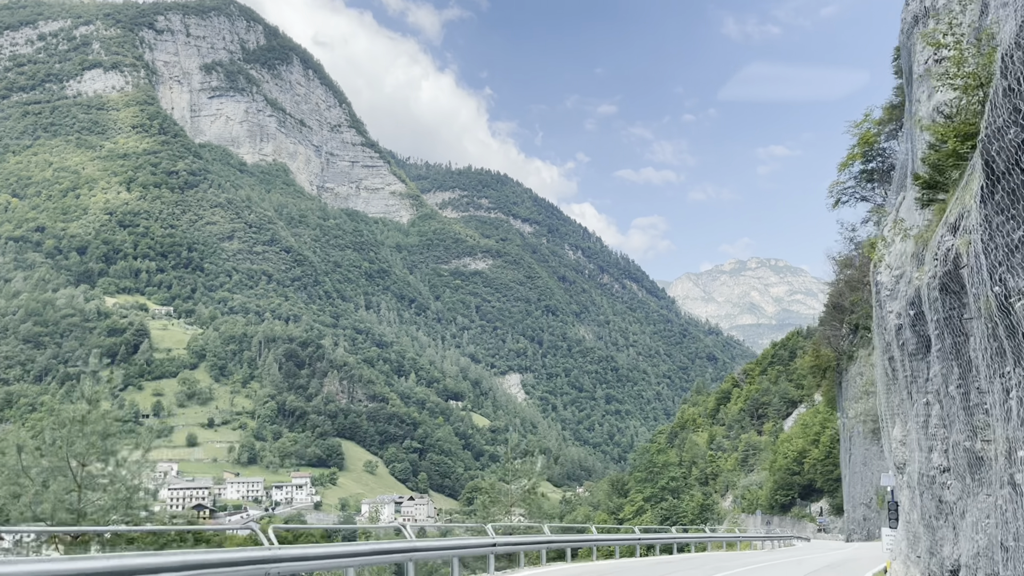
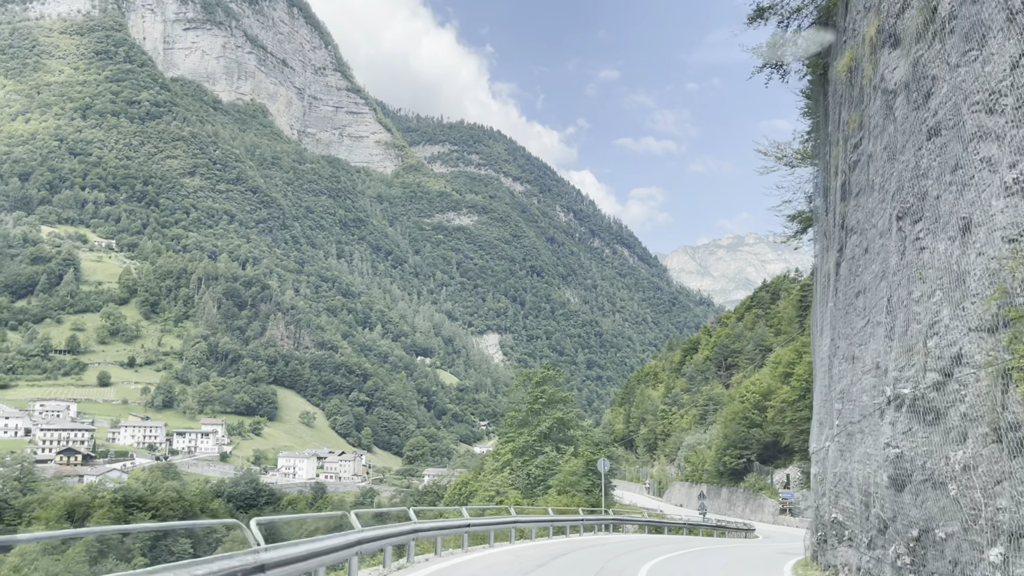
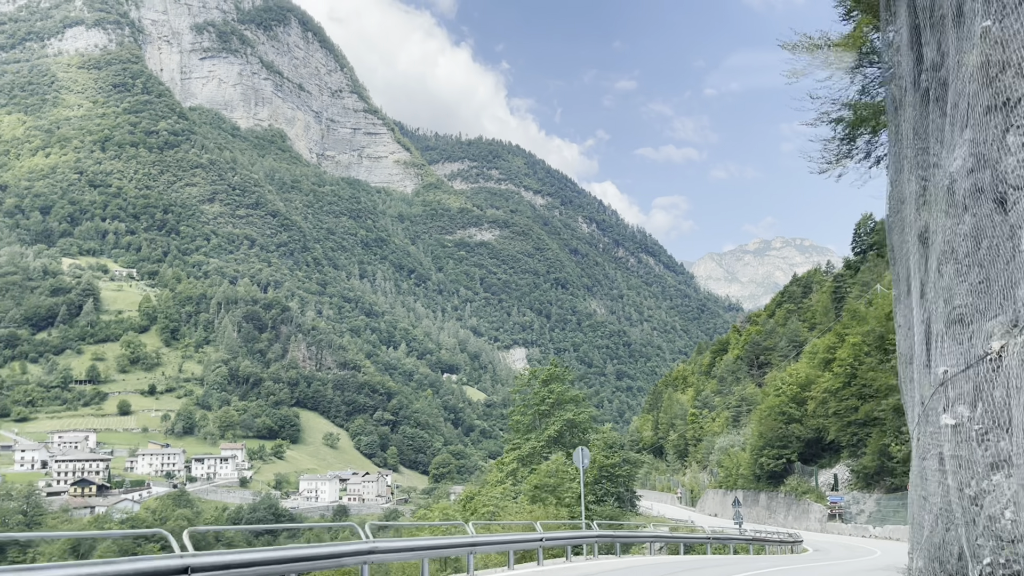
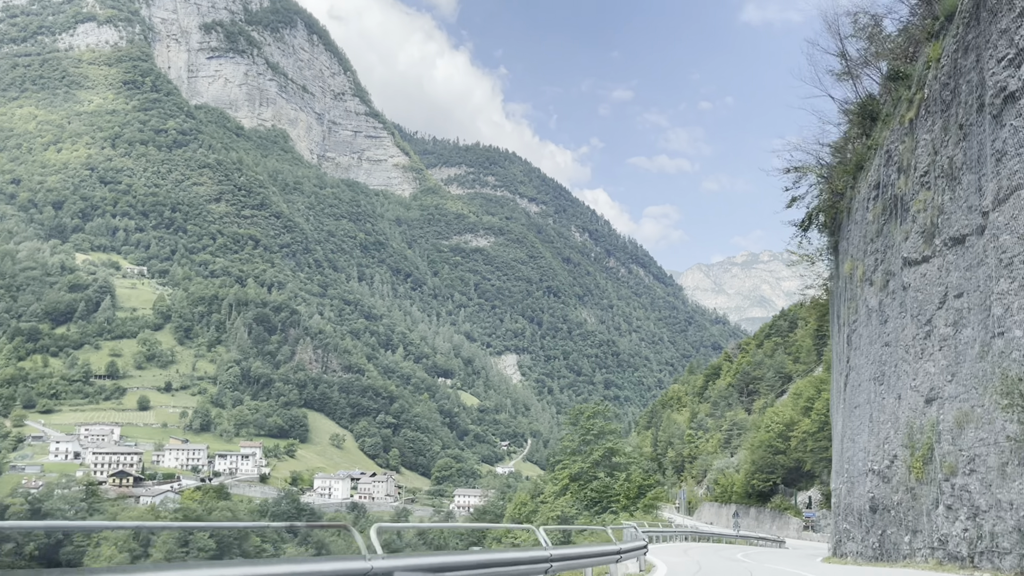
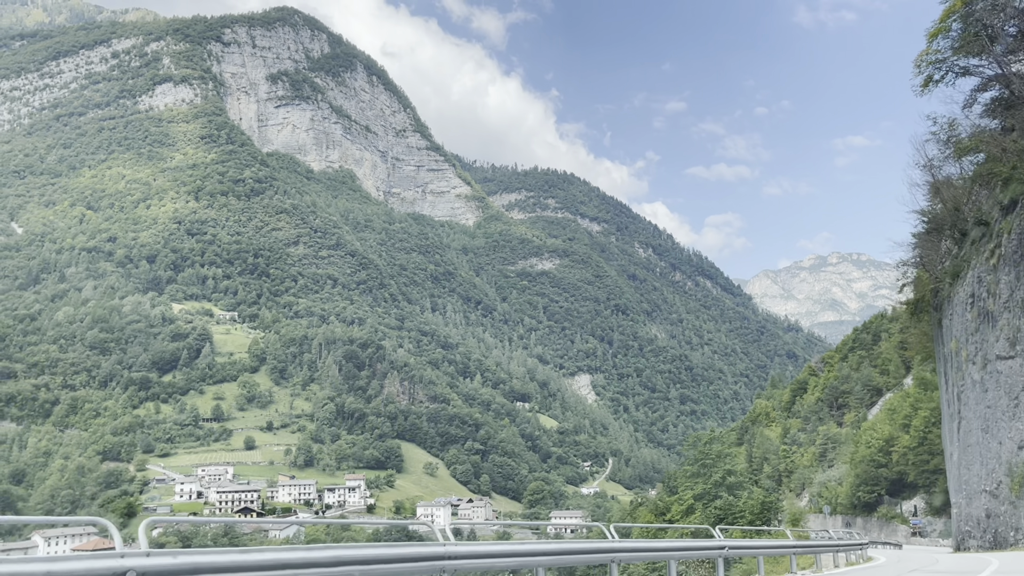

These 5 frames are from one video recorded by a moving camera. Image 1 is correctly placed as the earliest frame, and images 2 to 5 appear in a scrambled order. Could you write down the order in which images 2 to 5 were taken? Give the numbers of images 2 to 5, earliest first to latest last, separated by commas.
5, 4, 2, 3
